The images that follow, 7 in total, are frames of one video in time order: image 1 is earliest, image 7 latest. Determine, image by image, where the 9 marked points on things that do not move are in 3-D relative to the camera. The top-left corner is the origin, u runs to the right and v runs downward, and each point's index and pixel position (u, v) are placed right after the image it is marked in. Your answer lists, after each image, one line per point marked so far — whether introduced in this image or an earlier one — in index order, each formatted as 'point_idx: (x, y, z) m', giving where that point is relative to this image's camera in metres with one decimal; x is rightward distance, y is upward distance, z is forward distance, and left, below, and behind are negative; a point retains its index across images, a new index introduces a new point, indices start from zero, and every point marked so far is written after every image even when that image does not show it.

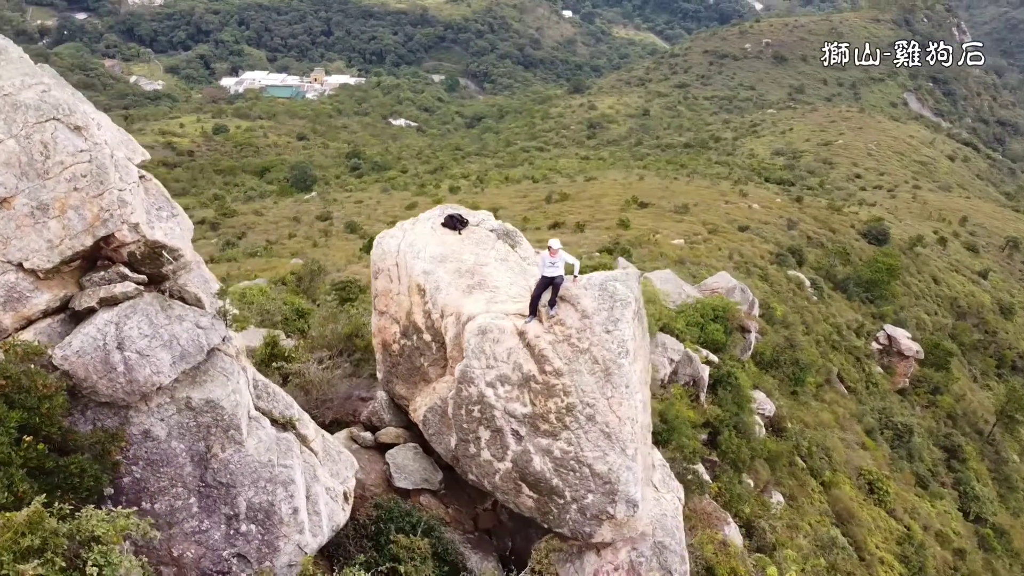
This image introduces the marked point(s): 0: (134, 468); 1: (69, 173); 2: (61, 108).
0: (-2.8, -1.3, +6.1) m
1: (-3.2, +0.8, +5.8) m
2: (-3.3, +1.3, +5.9) m
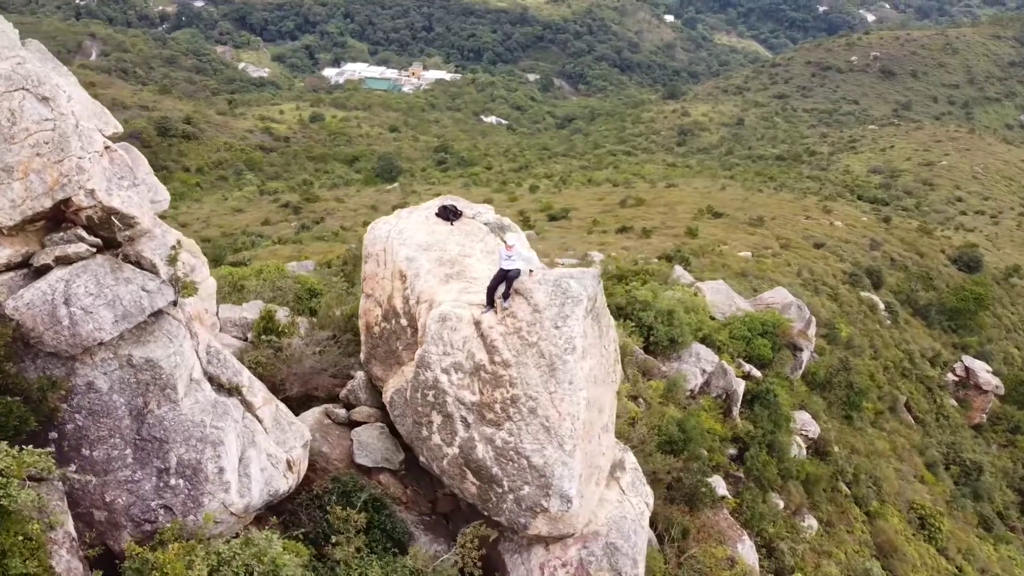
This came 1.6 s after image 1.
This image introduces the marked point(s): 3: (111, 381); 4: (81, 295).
0: (-3.5, -1.0, +6.6) m
1: (-3.8, +1.2, +6.3) m
2: (-3.8, +1.6, +6.4) m
3: (-3.3, -0.7, +6.6) m
4: (-3.4, -0.1, +6.4) m
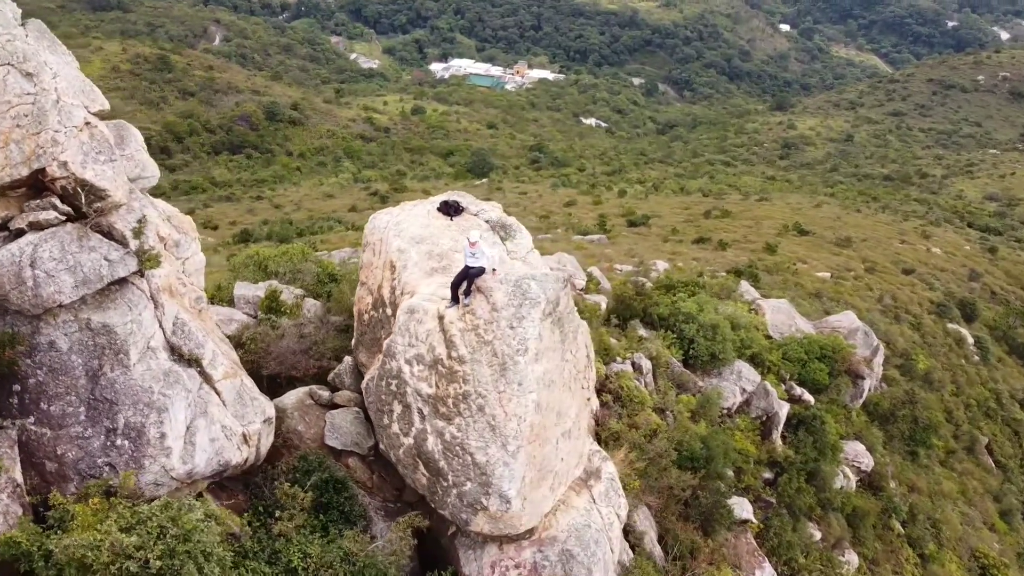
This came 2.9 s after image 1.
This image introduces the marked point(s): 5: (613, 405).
0: (-4.1, -0.7, +7.0) m
1: (-4.2, +1.5, +6.8) m
2: (-4.2, +2.0, +6.9) m
3: (-3.8, -0.5, +7.0) m
4: (-3.9, +0.2, +6.8) m
5: (+2.1, -2.4, +16.7) m
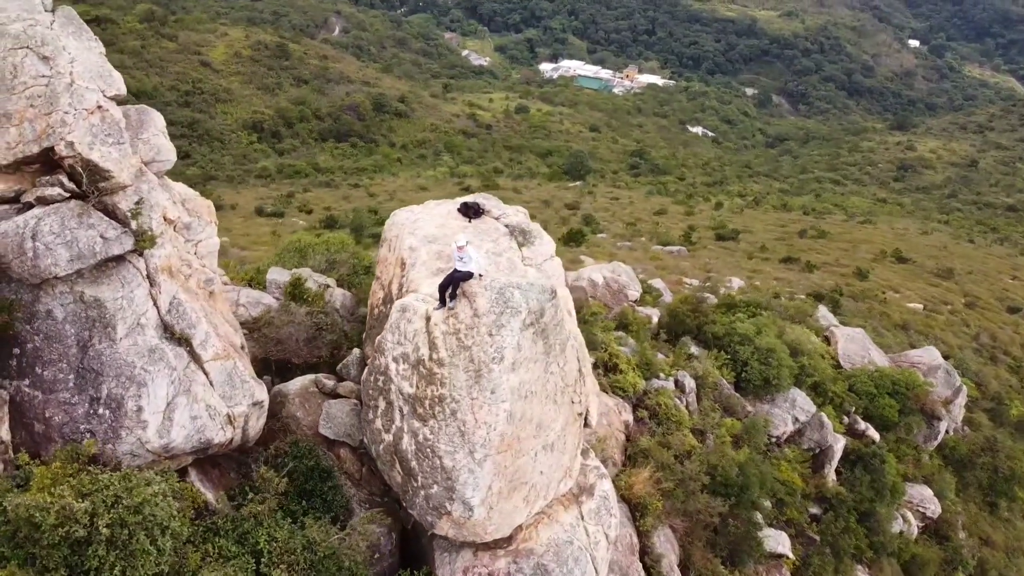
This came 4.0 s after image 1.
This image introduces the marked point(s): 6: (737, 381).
0: (-4.4, -0.5, +7.4) m
1: (-4.4, +1.8, +7.3) m
2: (-4.3, +2.2, +7.4) m
3: (-4.1, -0.2, +7.4) m
4: (-4.2, +0.5, +7.2) m
5: (+2.7, -2.7, +16.3) m
6: (+5.5, -2.2, +19.7) m
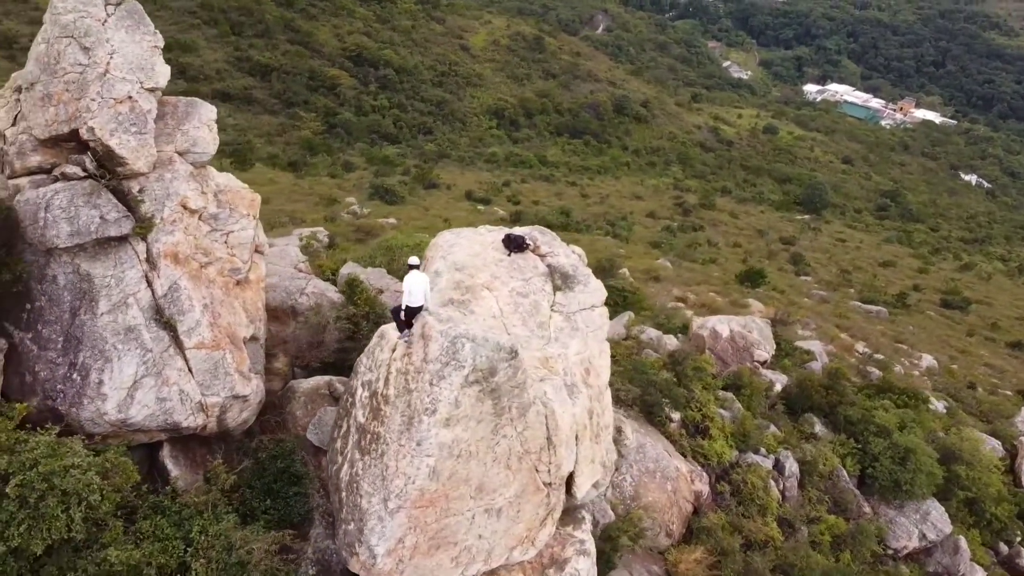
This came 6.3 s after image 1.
0: (-4.8, -0.1, +8.2) m
1: (-4.4, +2.1, +8.0) m
2: (-4.3, +2.5, +8.0) m
3: (-4.5, +0.1, +8.1) m
4: (-4.5, +0.8, +7.9) m
5: (+3.9, -3.9, +14.9) m
6: (+7.5, -4.0, +17.4) m
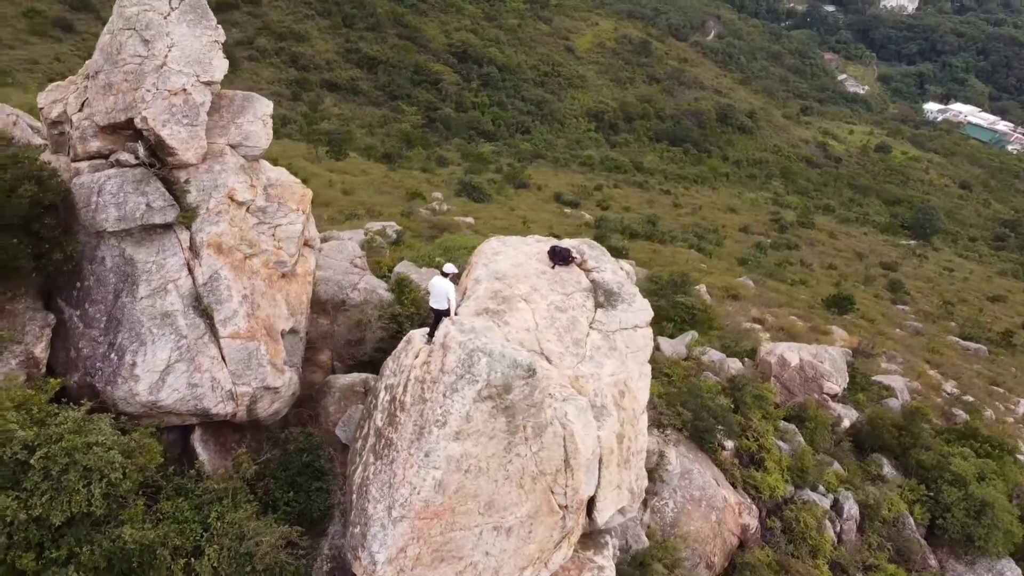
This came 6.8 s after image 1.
0: (-4.5, +0.1, +8.5) m
1: (-4.0, +2.2, +8.3) m
2: (-3.8, +2.7, +8.3) m
3: (-4.2, +0.3, +8.4) m
4: (-4.1, +1.0, +8.2) m
5: (+4.6, -4.3, +14.2) m
6: (+8.4, -4.8, +16.3) m
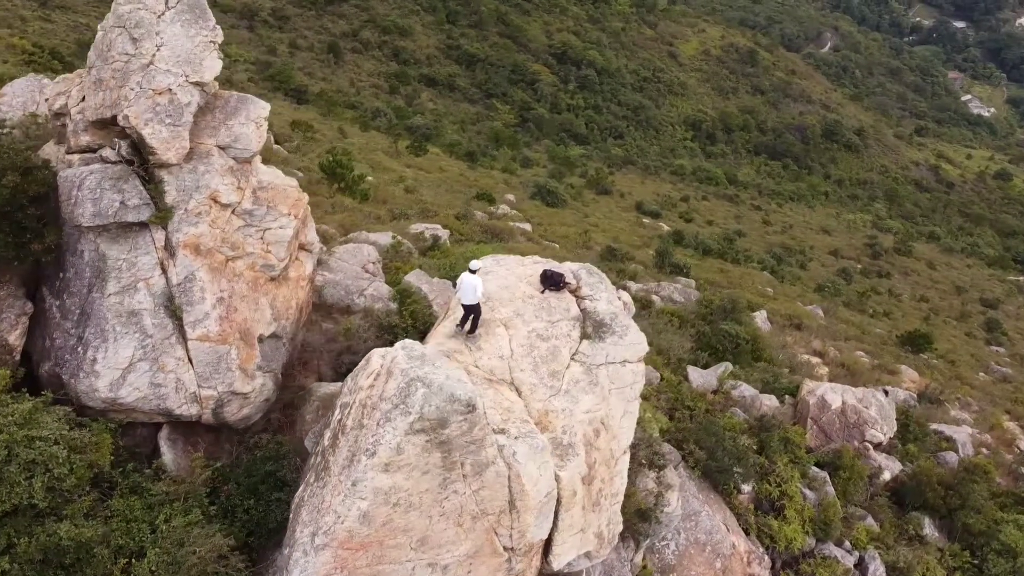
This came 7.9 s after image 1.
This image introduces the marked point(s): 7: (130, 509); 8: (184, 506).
0: (-4.8, +0.2, +8.7) m
1: (-4.1, +2.3, +8.3) m
2: (-3.9, +2.7, +8.3) m
3: (-4.5, +0.3, +8.5) m
4: (-4.4, +1.0, +8.3) m
5: (+4.5, -5.0, +13.3) m
6: (+8.5, -5.7, +14.9) m
7: (-3.9, -2.2, +8.2) m
8: (-3.4, -2.3, +8.5) m
